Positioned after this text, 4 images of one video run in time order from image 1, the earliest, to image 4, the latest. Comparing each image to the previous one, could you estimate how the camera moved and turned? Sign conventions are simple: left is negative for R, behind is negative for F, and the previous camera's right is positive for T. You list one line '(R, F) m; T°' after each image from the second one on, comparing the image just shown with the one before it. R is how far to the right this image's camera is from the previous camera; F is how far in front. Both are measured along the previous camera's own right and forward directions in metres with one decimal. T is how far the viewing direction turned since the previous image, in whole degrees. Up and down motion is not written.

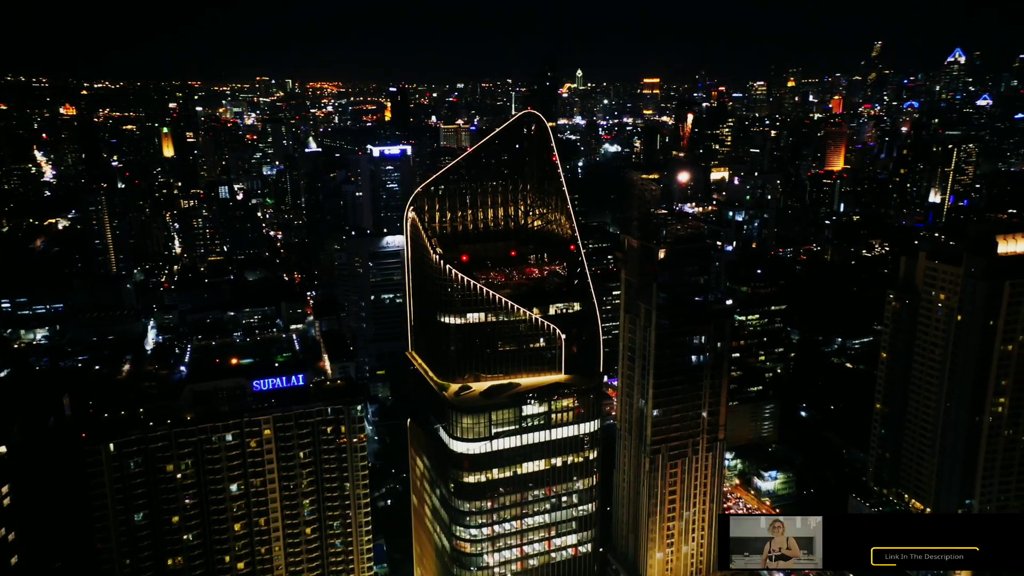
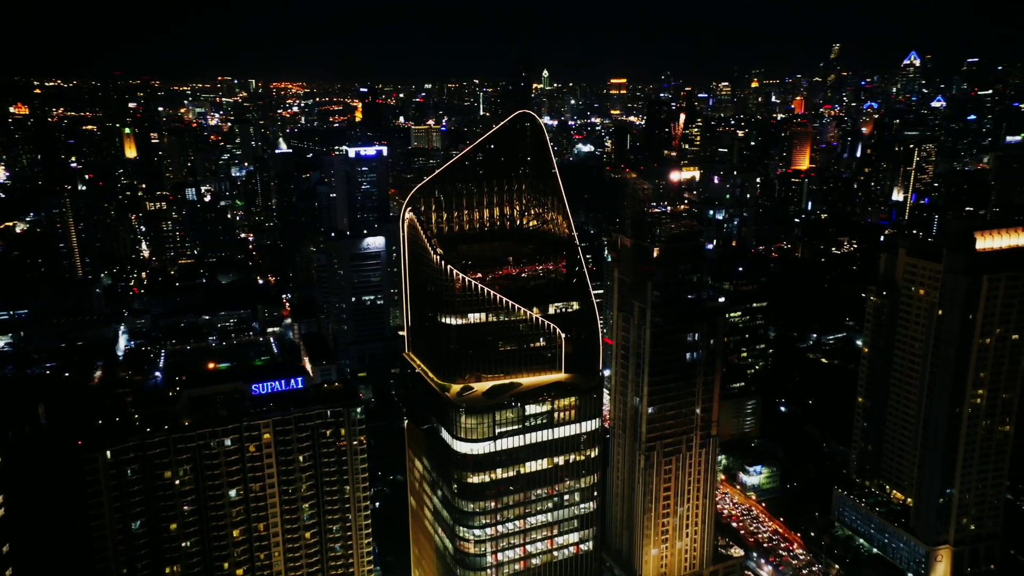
(-0.9, 0.0) m; +2°
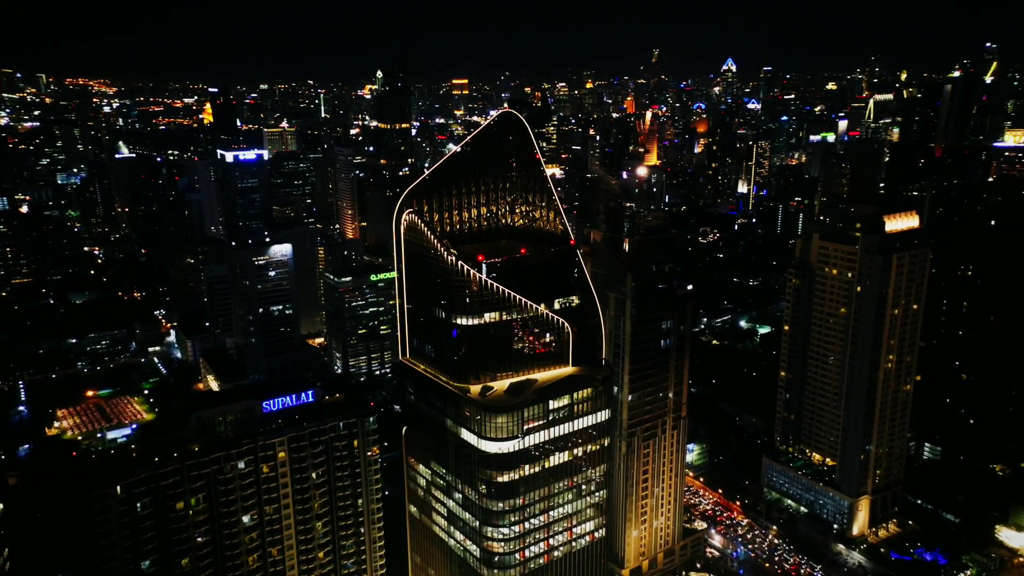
(-4.7, +0.2) m; +11°
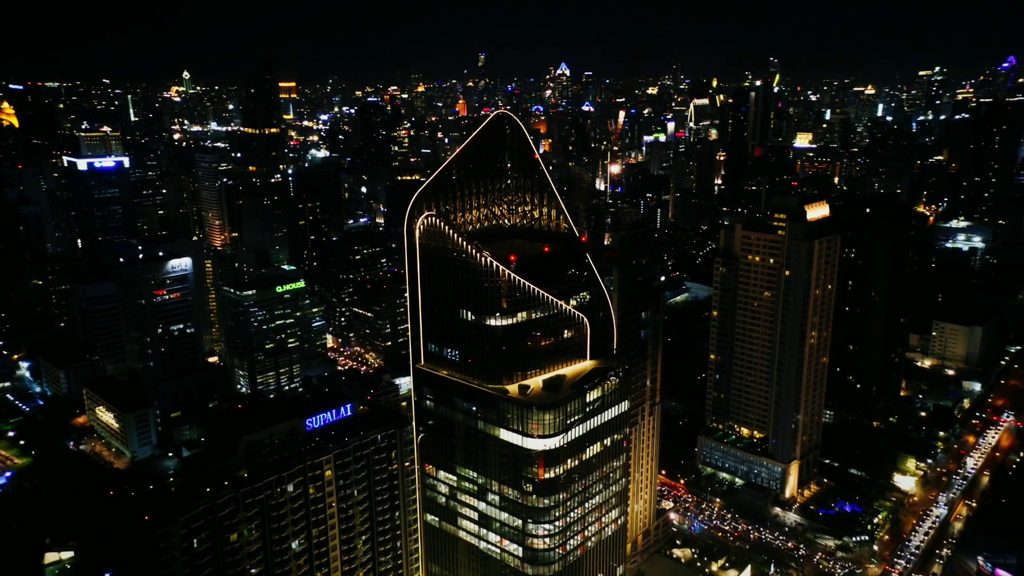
(-5.4, +0.4) m; +12°
